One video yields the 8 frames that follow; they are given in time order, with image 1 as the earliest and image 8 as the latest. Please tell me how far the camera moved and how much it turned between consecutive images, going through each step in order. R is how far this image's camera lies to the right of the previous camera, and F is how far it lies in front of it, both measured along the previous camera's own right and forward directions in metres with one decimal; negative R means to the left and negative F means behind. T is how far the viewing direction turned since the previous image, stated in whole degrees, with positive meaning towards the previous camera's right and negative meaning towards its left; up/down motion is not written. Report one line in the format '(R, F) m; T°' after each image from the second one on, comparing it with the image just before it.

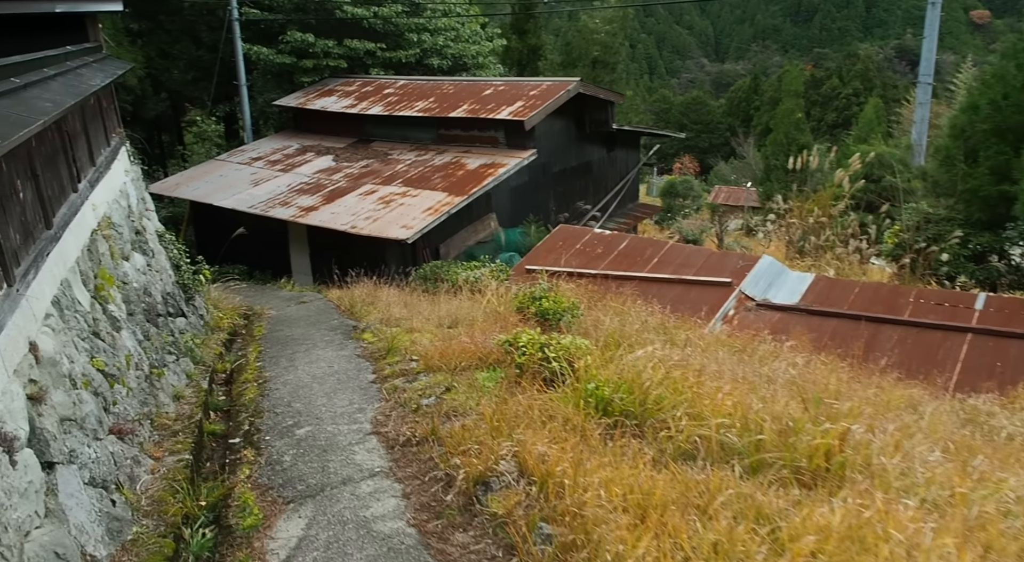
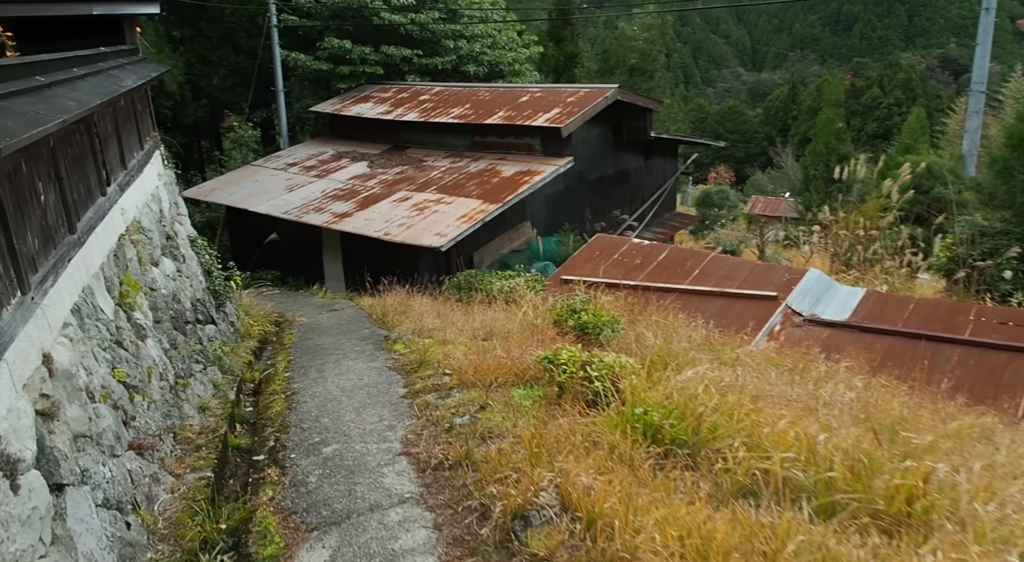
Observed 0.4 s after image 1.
(0.0, +0.2) m; -2°
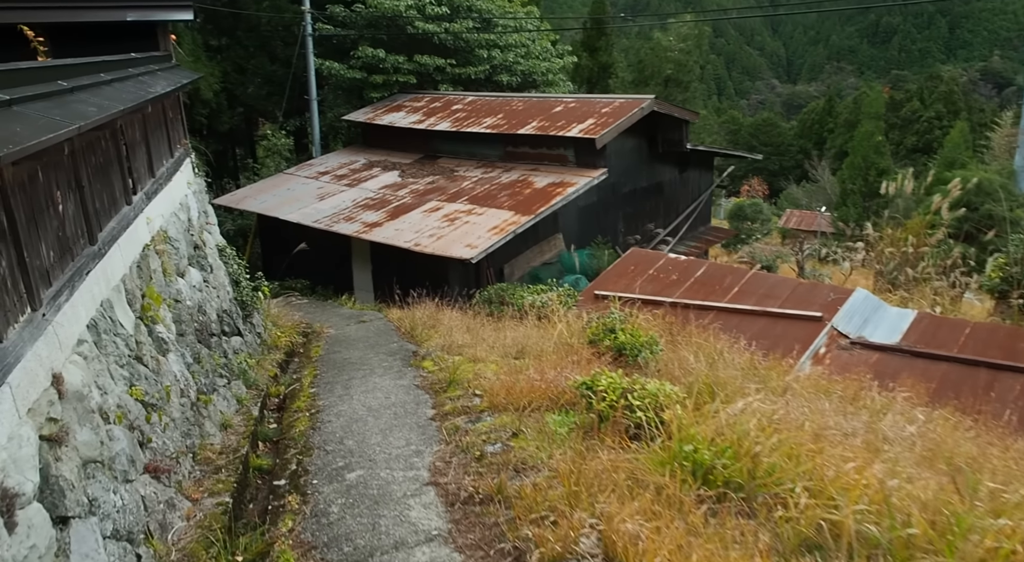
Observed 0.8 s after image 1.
(0.0, +0.2) m; -2°
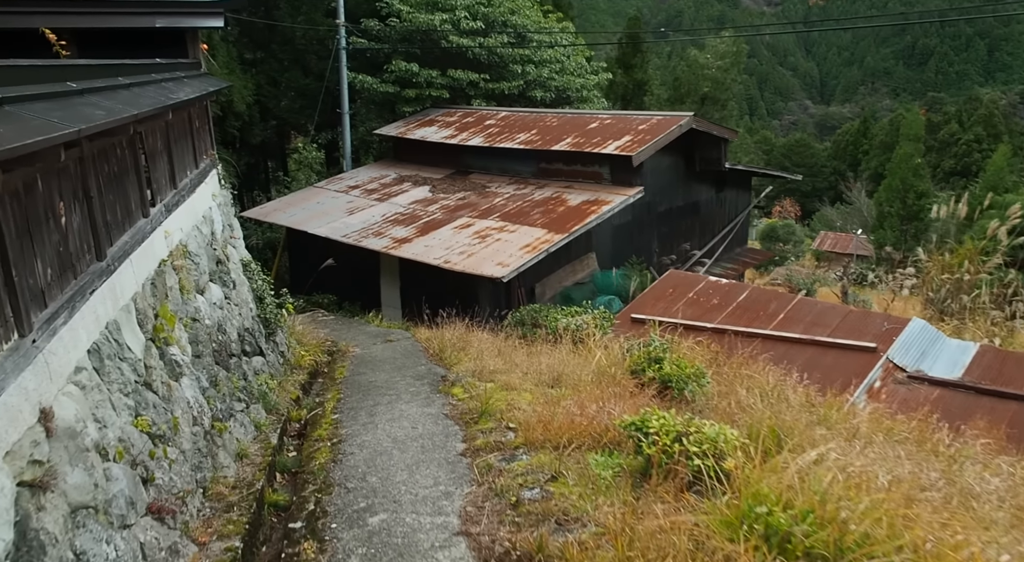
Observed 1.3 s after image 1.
(-0.1, +0.4) m; -2°
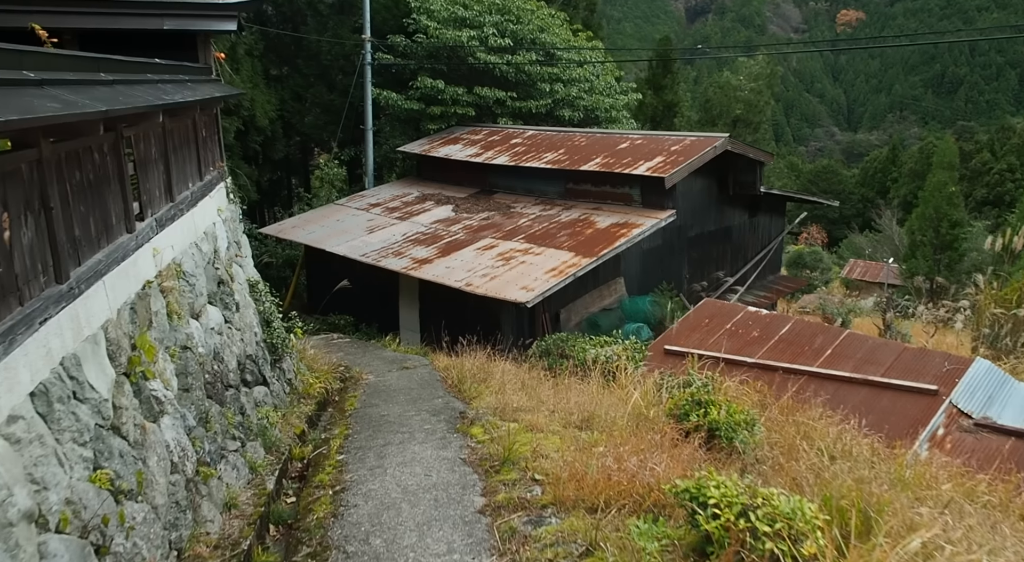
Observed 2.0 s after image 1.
(0.0, +0.6) m; -1°
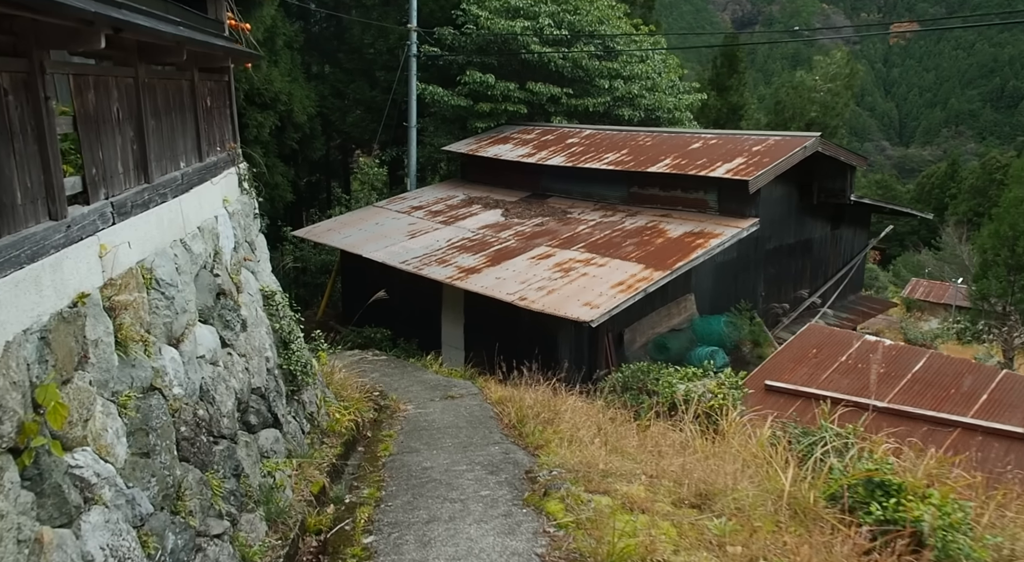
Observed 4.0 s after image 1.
(-0.3, +1.5) m; -3°
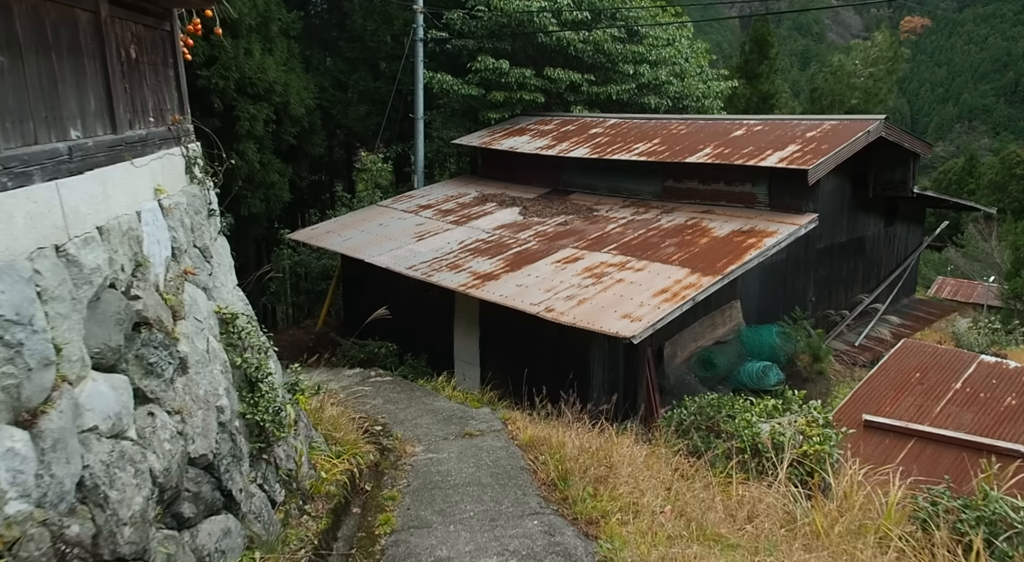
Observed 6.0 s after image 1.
(-0.2, +1.5) m; -1°
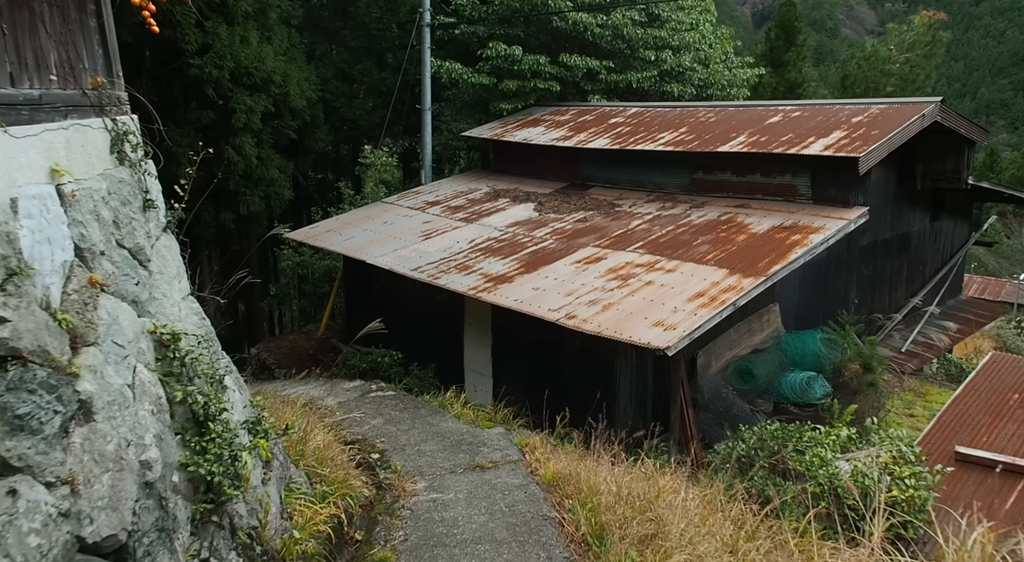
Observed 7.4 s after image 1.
(0.0, +1.0) m; -1°
